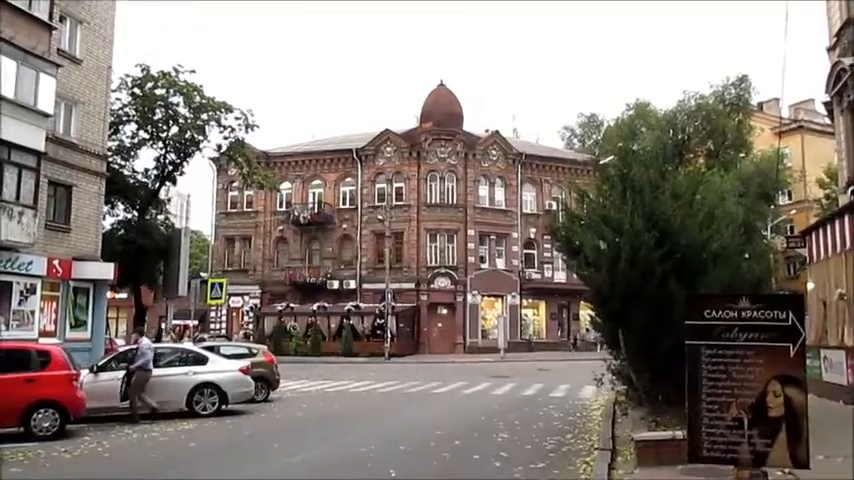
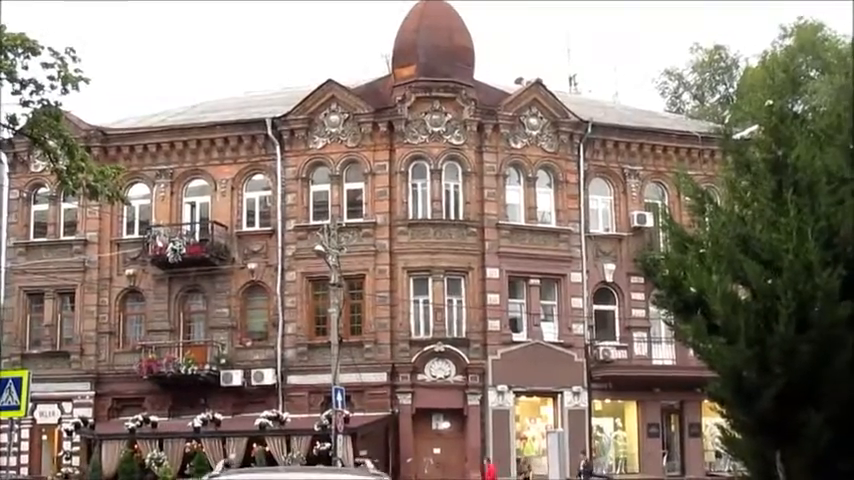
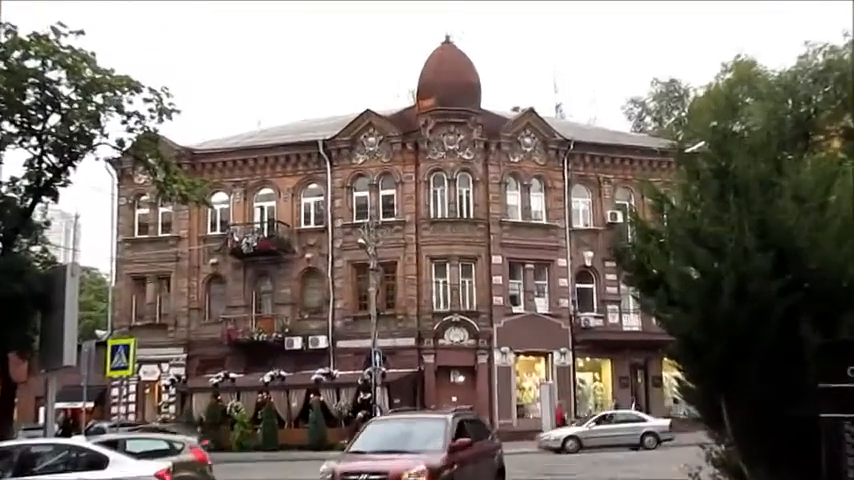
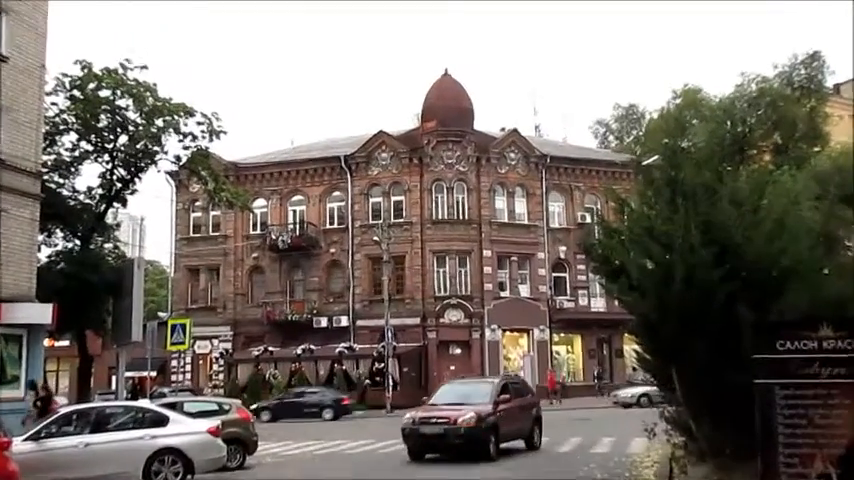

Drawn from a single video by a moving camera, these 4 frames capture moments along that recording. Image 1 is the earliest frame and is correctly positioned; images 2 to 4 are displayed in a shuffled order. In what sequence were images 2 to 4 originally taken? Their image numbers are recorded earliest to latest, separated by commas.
4, 3, 2
